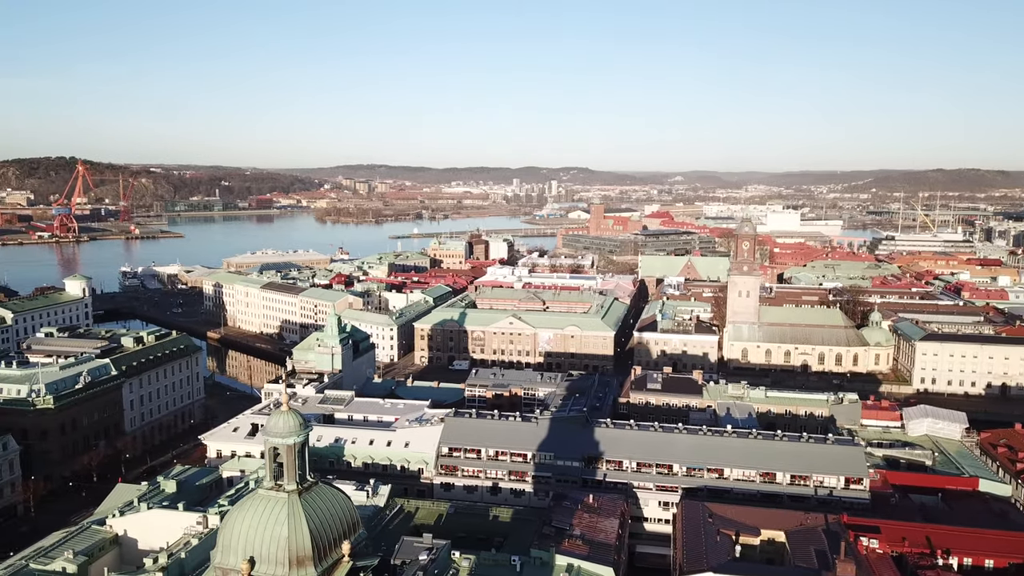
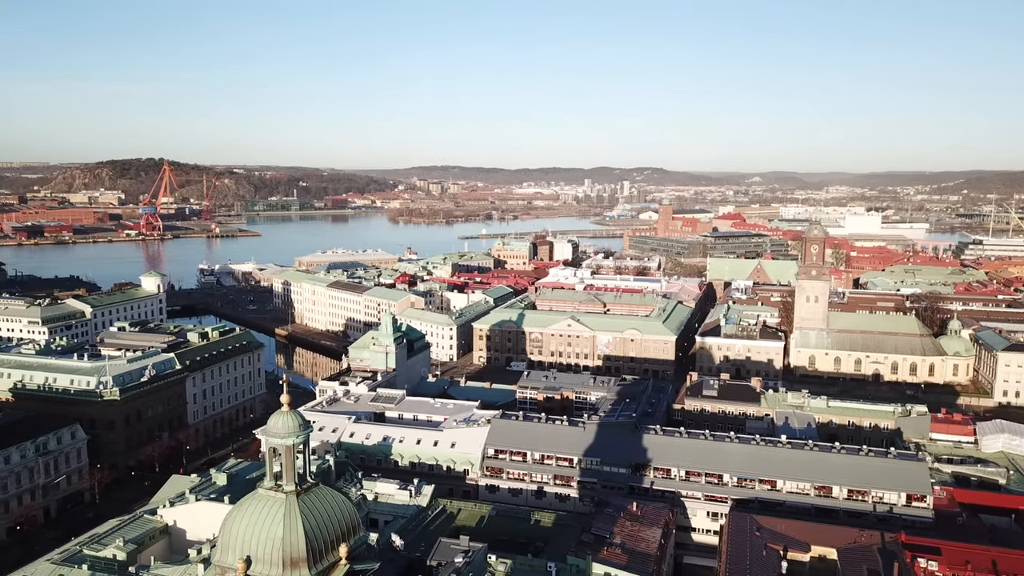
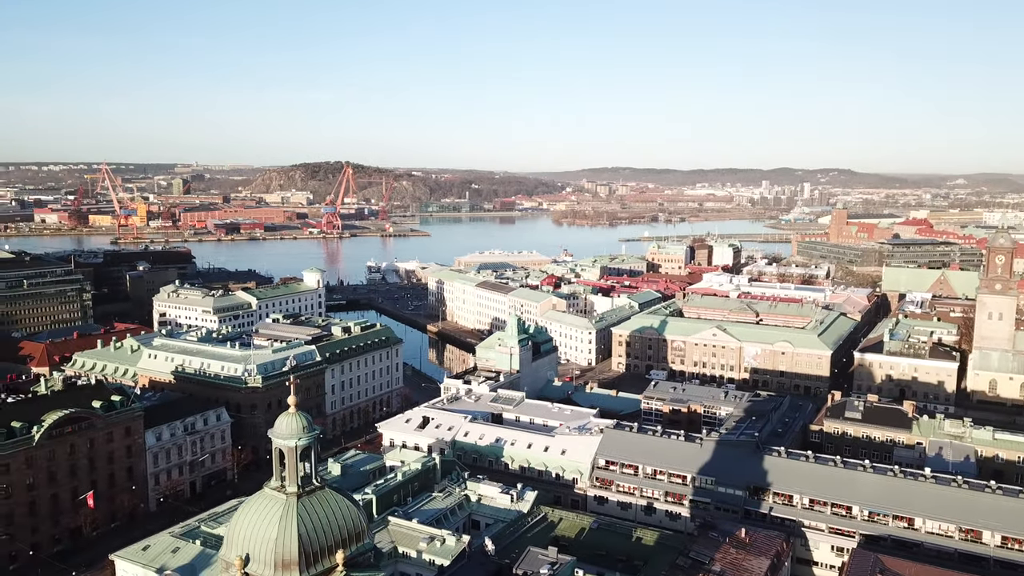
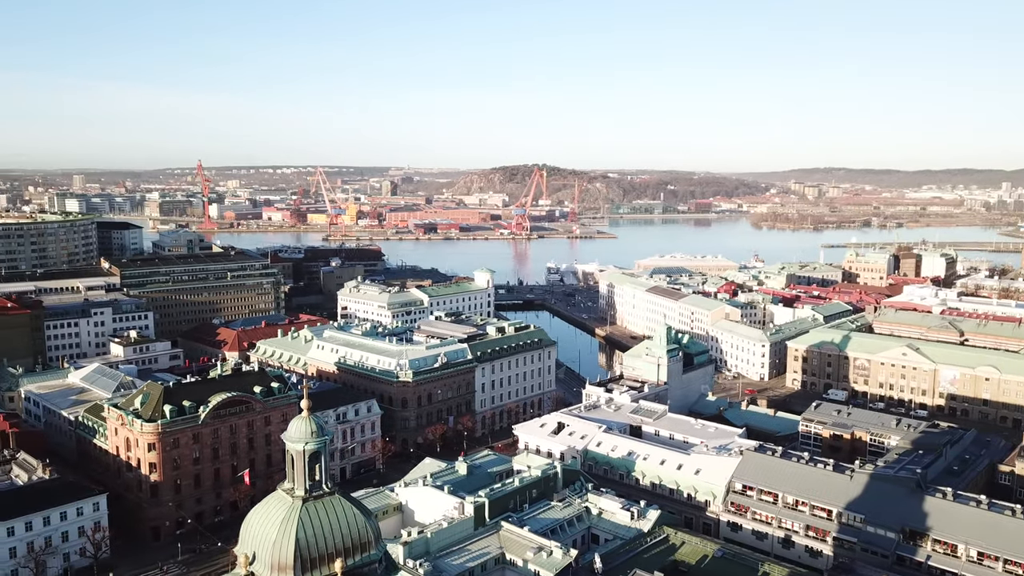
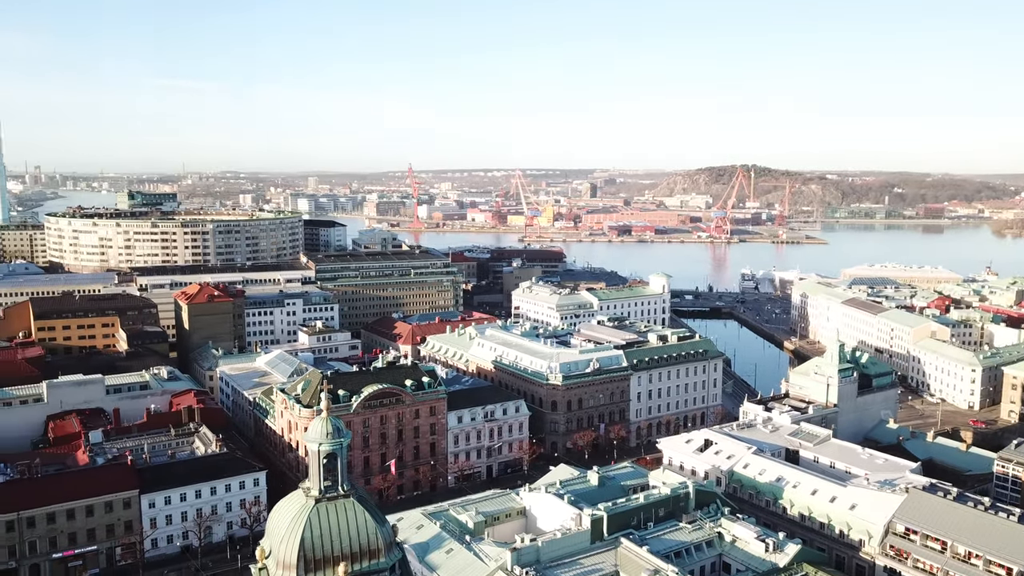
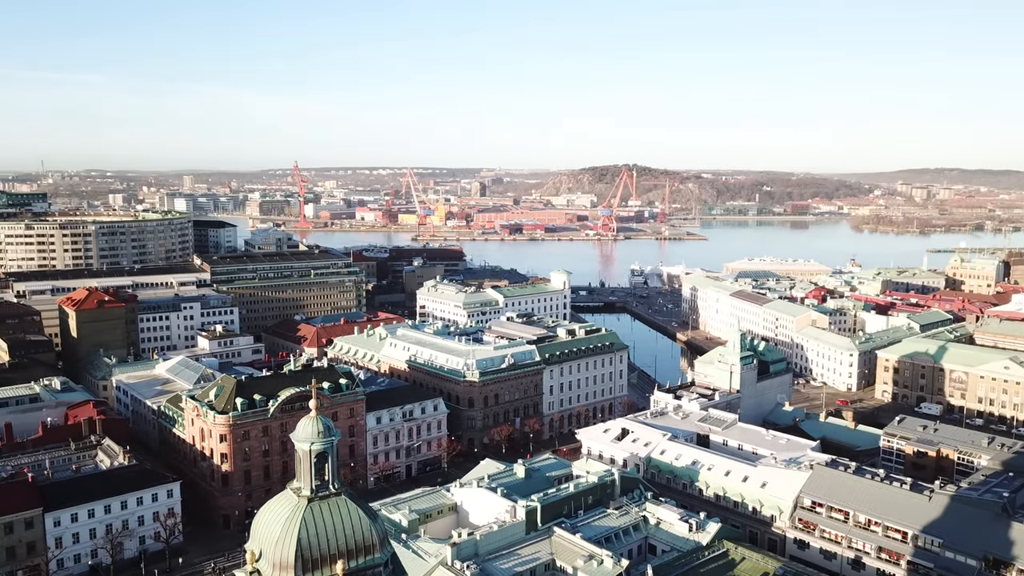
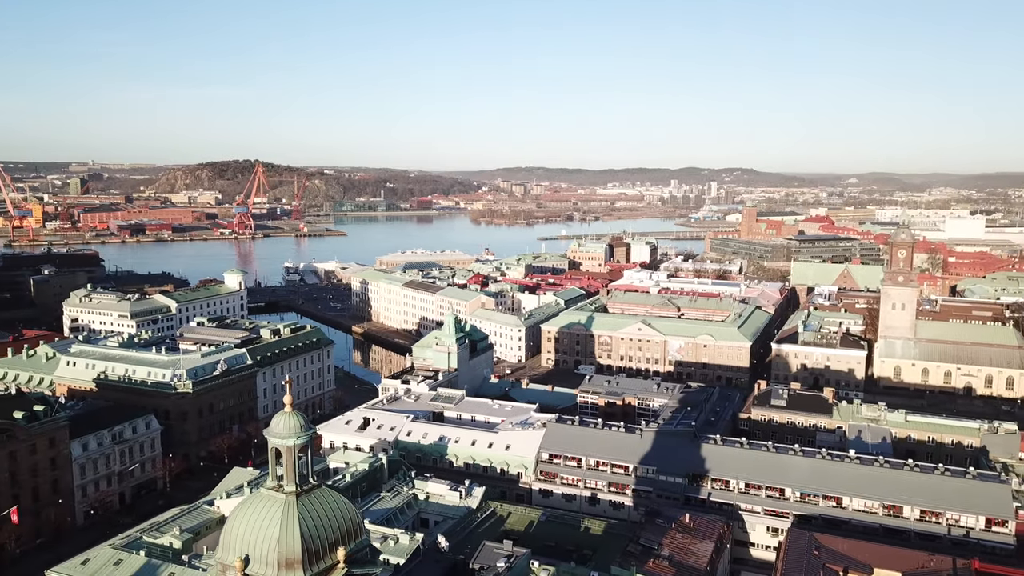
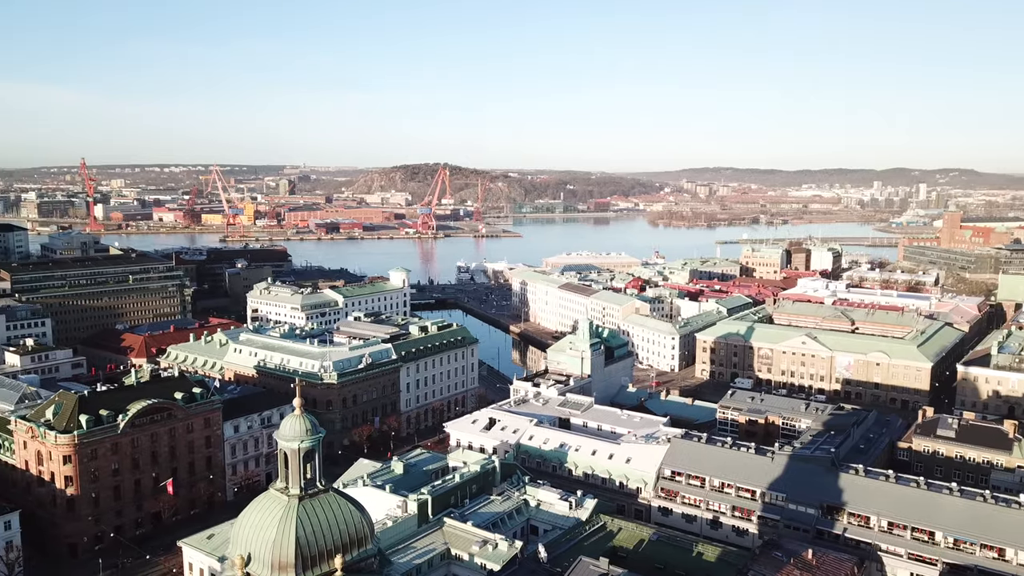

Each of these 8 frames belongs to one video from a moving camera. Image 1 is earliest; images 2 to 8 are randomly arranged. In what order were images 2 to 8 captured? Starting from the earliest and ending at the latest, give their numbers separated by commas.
2, 7, 3, 8, 4, 6, 5
